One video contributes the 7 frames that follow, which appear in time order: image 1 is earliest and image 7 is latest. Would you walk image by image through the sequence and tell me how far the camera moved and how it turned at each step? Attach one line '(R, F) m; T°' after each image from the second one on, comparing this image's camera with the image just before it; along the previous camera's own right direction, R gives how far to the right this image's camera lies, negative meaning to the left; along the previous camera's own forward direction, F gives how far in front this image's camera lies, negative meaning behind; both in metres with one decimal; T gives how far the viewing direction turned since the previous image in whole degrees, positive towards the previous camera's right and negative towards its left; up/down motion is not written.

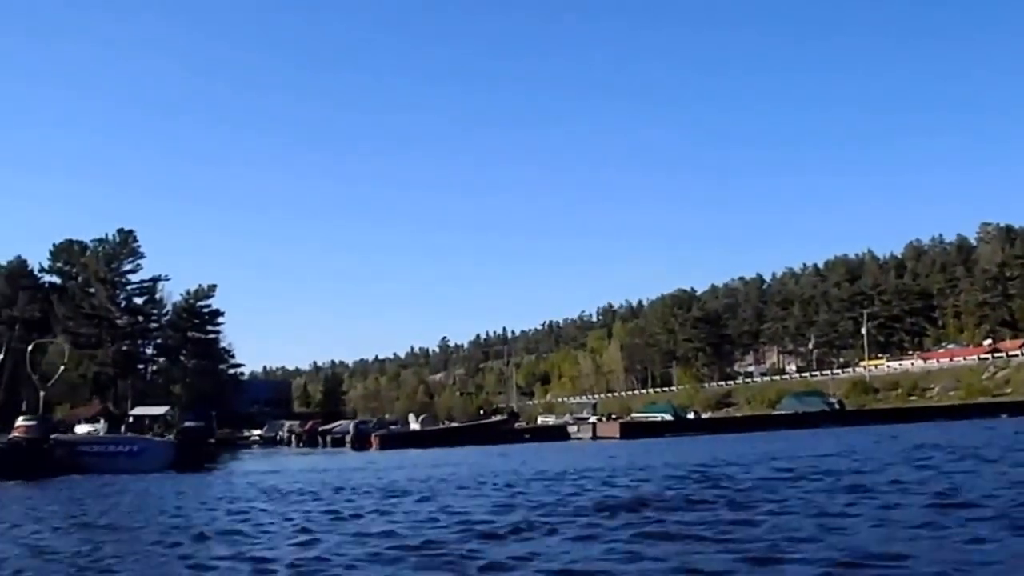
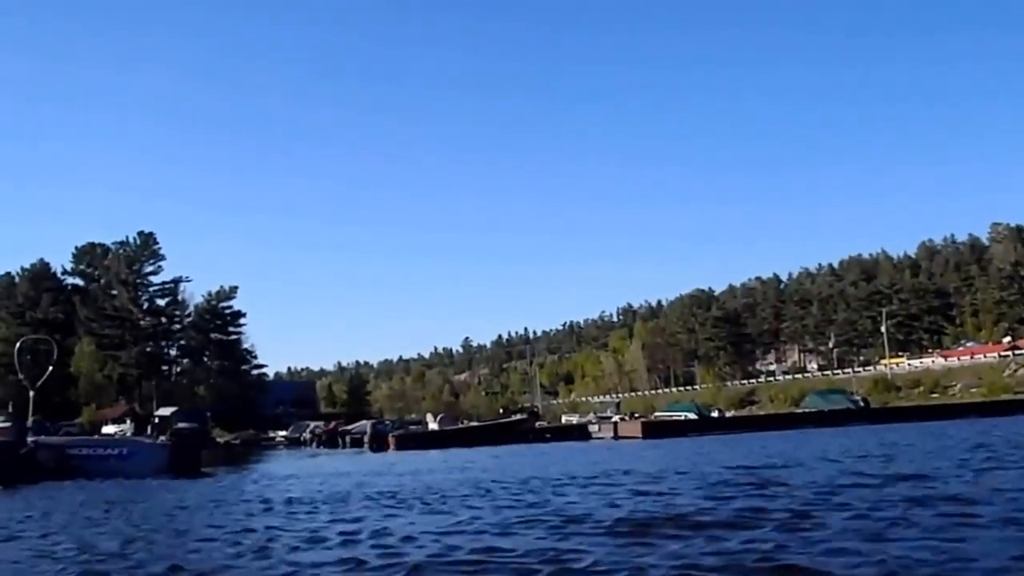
(+0.3, -0.4) m; -1°
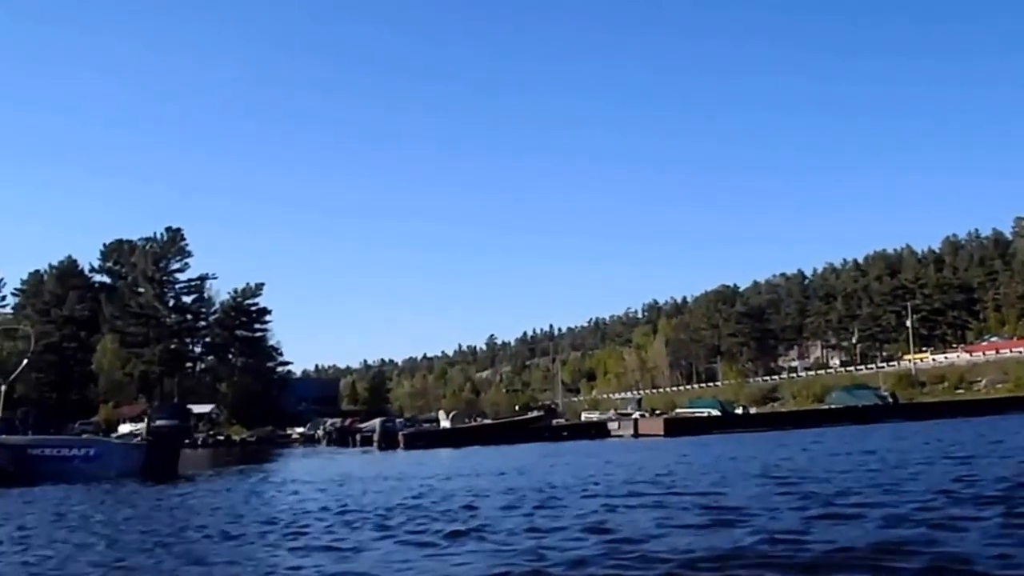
(+0.5, +0.1) m; -1°
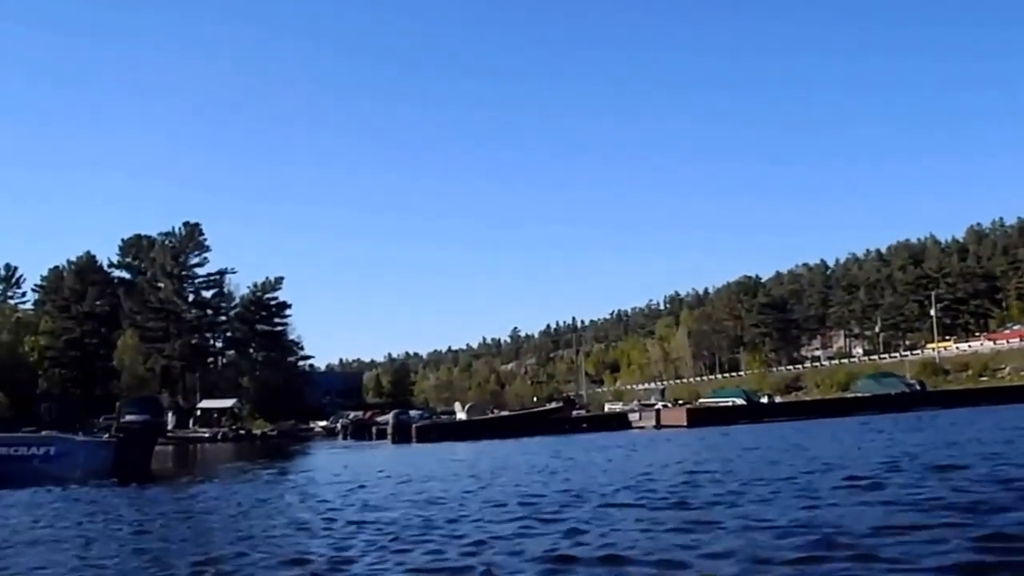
(+0.3, -0.2) m; -1°
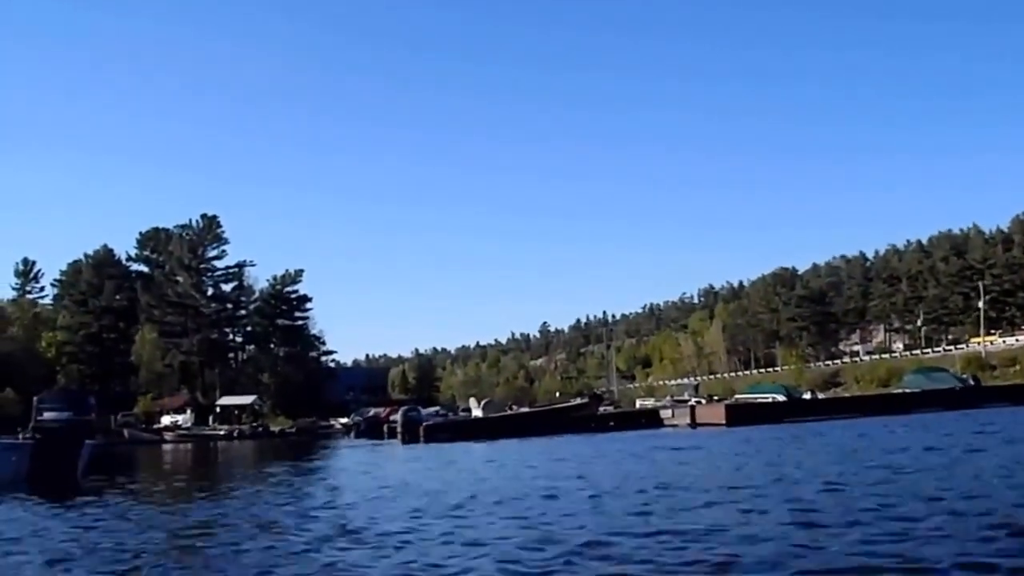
(+0.2, +1.6) m; -2°
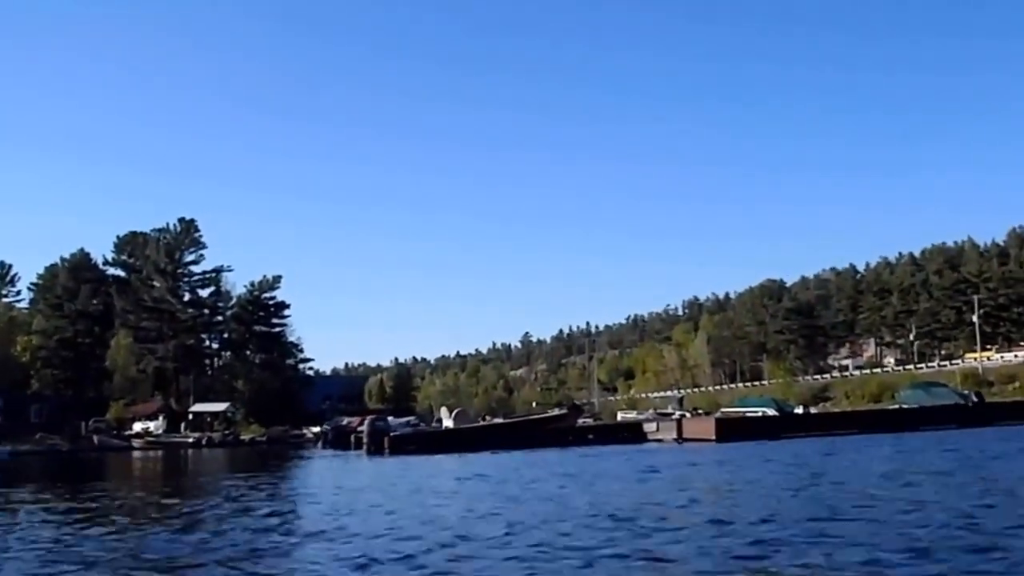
(-0.2, +1.3) m; +1°
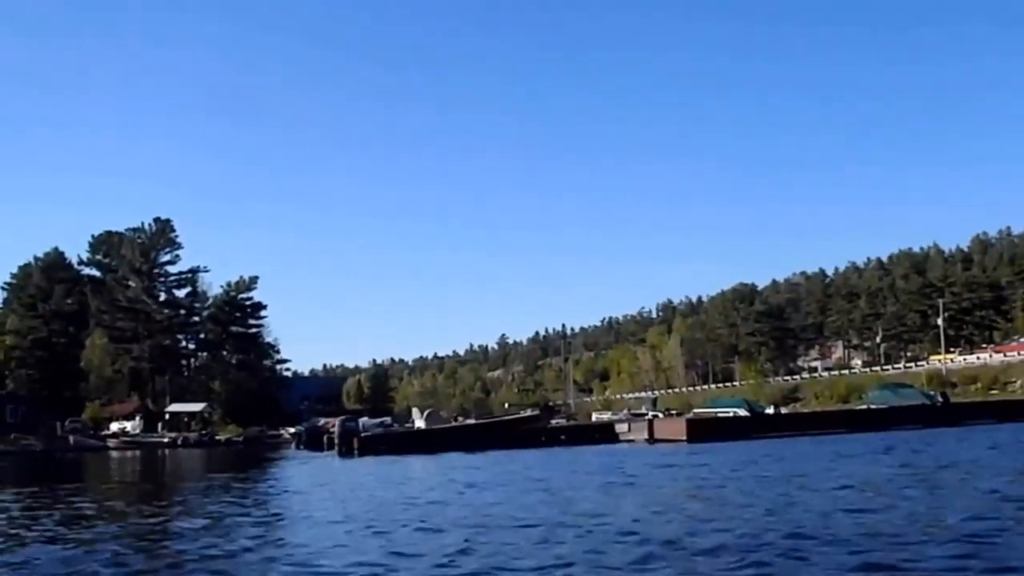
(+0.2, -0.7) m; +1°
